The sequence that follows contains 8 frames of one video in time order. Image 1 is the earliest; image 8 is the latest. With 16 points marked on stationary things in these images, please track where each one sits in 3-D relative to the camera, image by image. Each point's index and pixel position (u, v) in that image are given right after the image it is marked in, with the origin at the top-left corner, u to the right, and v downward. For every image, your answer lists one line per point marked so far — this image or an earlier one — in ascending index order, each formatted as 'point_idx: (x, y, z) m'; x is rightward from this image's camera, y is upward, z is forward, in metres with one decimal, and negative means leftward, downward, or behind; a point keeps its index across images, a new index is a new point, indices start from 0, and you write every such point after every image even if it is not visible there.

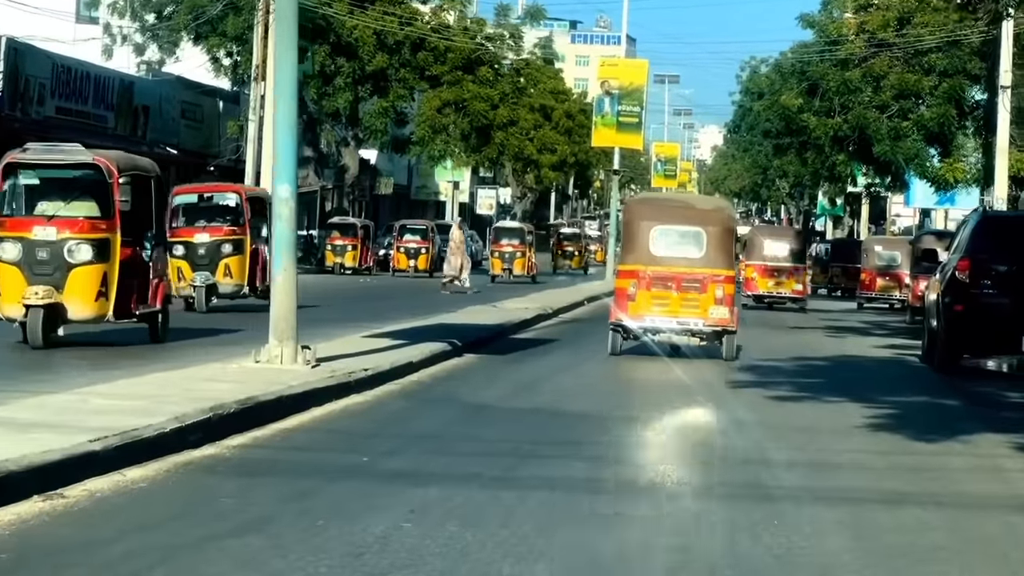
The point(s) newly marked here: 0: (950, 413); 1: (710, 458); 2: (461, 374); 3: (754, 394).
0: (+2.9, -0.8, +14.1) m
1: (+1.0, -0.8, +10.4) m
2: (-0.4, -0.6, +15.6) m
3: (+1.8, -0.8, +15.5) m
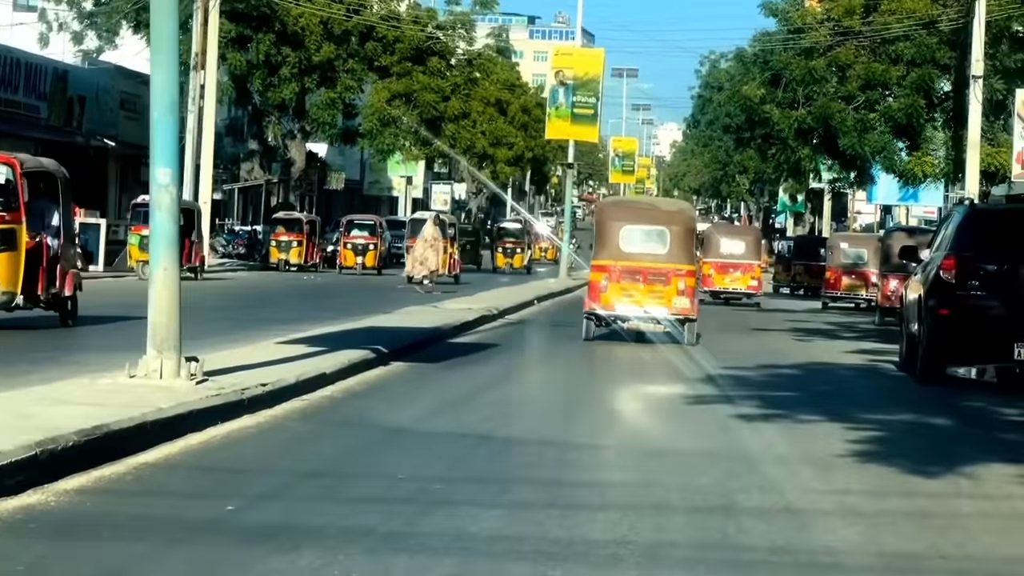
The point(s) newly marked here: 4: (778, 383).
0: (+2.5, -0.8, +12.2) m
1: (+0.6, -0.9, +8.4) m
2: (-0.8, -0.6, +13.6) m
3: (+1.3, -0.8, +13.6) m
4: (+2.0, -0.7, +16.4) m
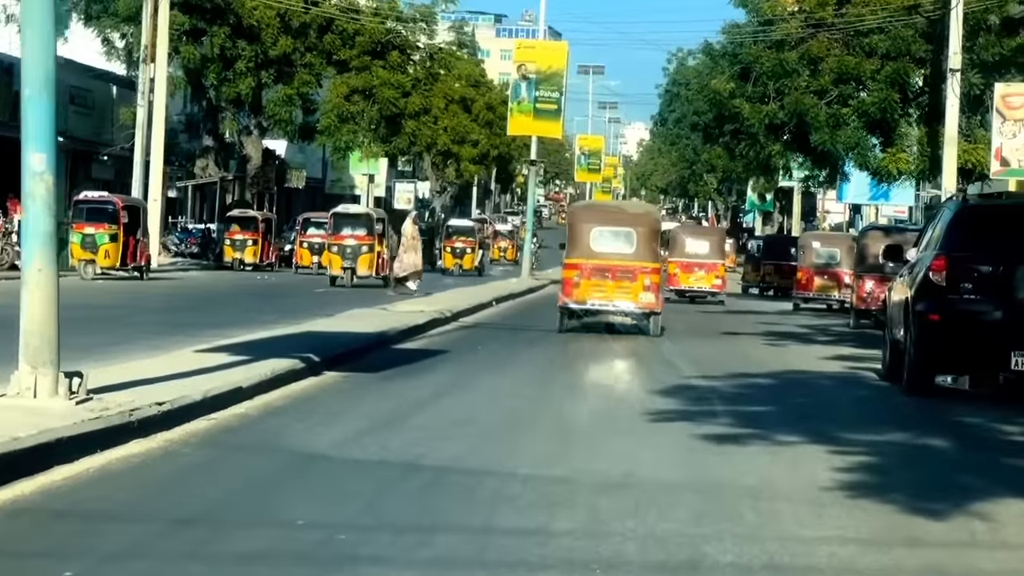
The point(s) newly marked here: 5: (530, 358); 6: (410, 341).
0: (+2.1, -0.9, +10.6) m
1: (+0.3, -0.9, +6.8) m
2: (-1.2, -0.7, +12.0) m
3: (+1.0, -0.8, +12.0) m
4: (+1.7, -0.8, +14.8) m
5: (+0.2, -0.6, +19.4) m
6: (-0.9, -0.5, +19.8) m
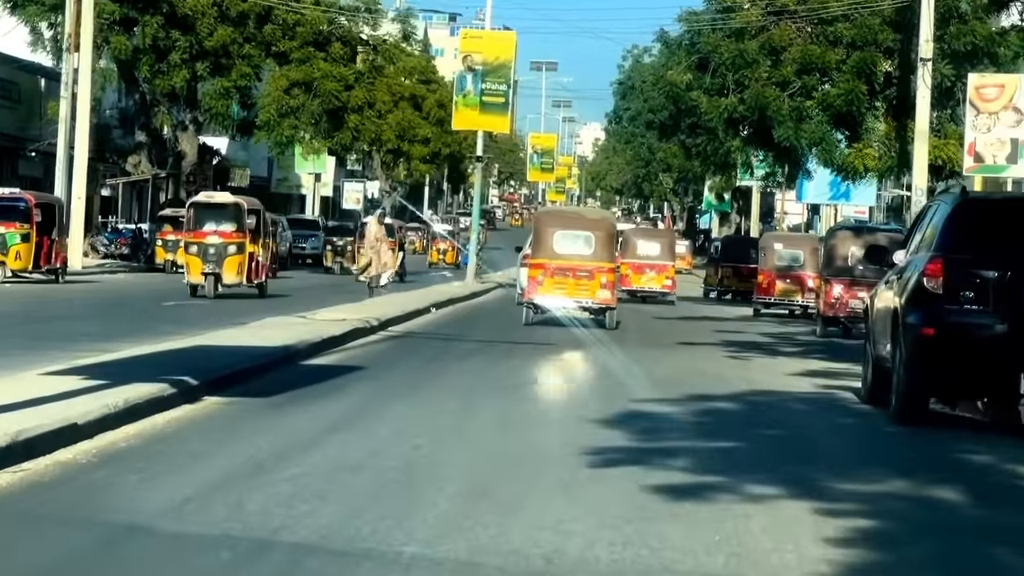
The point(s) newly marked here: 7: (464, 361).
0: (+1.7, -0.9, +8.3) m
1: (0.0, -0.9, +4.4) m
2: (-1.6, -0.7, +9.5) m
3: (+0.5, -0.8, +9.6) m
4: (+1.2, -0.8, +12.4) m
5: (-0.4, -0.7, +17.0) m
6: (-1.5, -0.5, +17.3) m
7: (-0.4, -0.7, +19.0) m
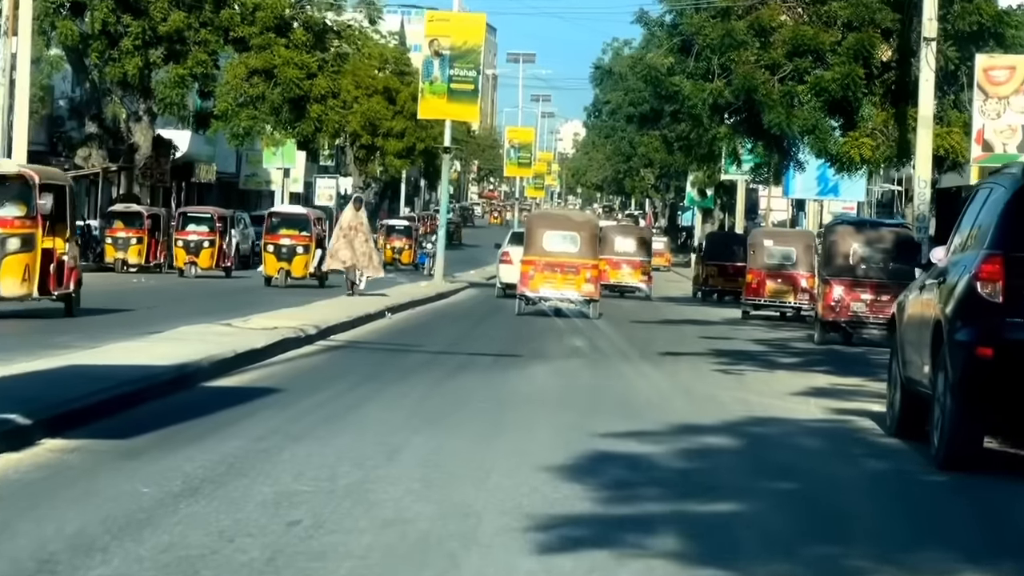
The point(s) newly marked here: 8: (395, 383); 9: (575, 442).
0: (+1.5, -1.0, +5.4) m
1: (-0.2, -1.0, +1.5) m
2: (-1.9, -0.8, +6.6) m
3: (+0.3, -0.9, +6.7) m
4: (+0.9, -0.8, +9.5) m
5: (-0.7, -0.7, +14.1) m
6: (-1.9, -0.6, +14.4) m
7: (-0.8, -0.7, +16.1) m
8: (-0.8, -0.7, +15.3) m
9: (+0.3, -0.8, +11.1) m
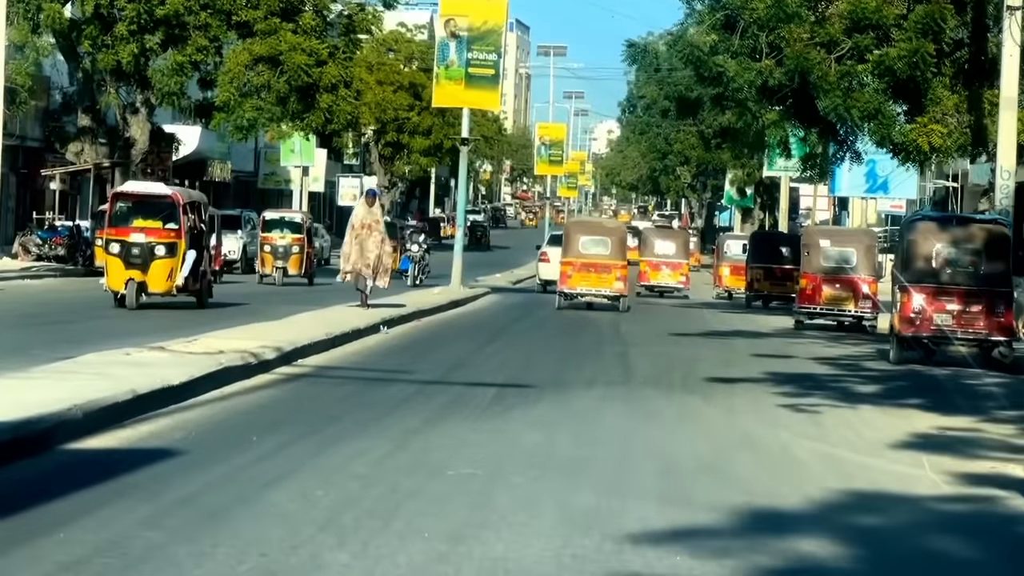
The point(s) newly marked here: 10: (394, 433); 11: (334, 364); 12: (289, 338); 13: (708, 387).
0: (+1.3, -1.0, +1.3) m
1: (-0.4, -1.0, -2.5) m
2: (-2.0, -0.8, +2.6) m
3: (+0.1, -1.0, +2.6) m
4: (+0.8, -0.9, +5.5) m
5: (-0.8, -0.8, +10.1) m
6: (-1.9, -0.7, +10.4) m
7: (-0.8, -0.8, +12.1) m
8: (-0.8, -0.8, +11.3) m
9: (+0.3, -0.9, +7.0) m
10: (-0.6, -0.8, +11.3) m
11: (-1.3, -0.6, +16.3) m
12: (-1.8, -0.4, +17.4) m
13: (+1.5, -0.8, +16.6) m
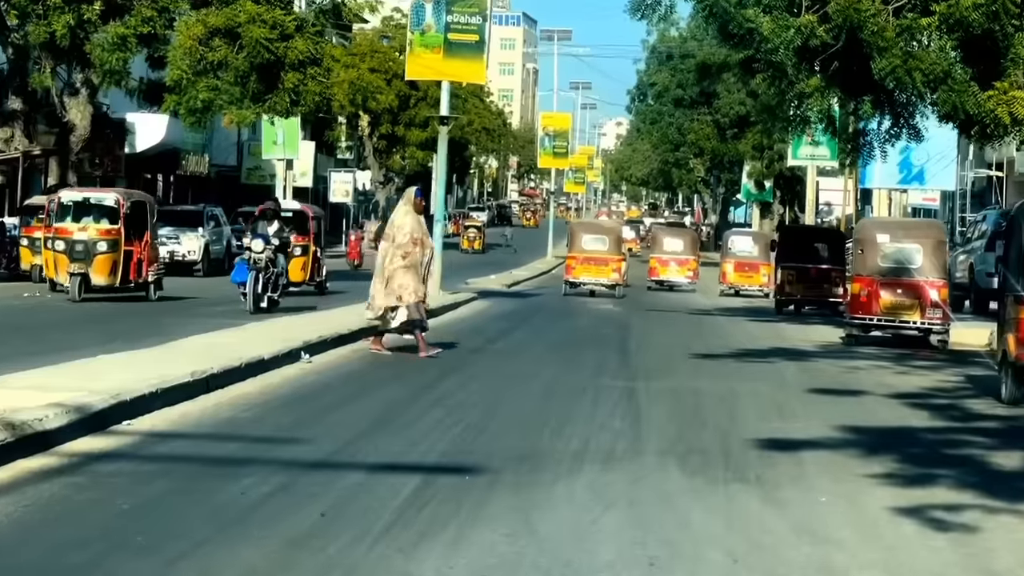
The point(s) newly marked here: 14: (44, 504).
0: (+1.0, -1.1, -4.7) m
1: (-0.8, -1.2, -8.5) m
2: (-2.4, -1.0, -3.4) m
3: (-0.2, -1.1, -3.4) m
4: (+0.4, -1.0, -0.5) m
5: (-1.1, -0.9, +4.1) m
6: (-2.2, -0.8, +4.4) m
7: (-1.1, -0.9, +6.1) m
8: (-1.1, -0.9, +5.3) m
9: (-0.1, -1.0, +1.0) m
10: (-0.9, -0.9, +5.3) m
11: (-1.6, -0.7, +10.3) m
12: (-2.1, -0.5, +11.4) m
13: (+1.3, -0.9, +10.6) m
14: (-1.8, -0.8, +7.7) m
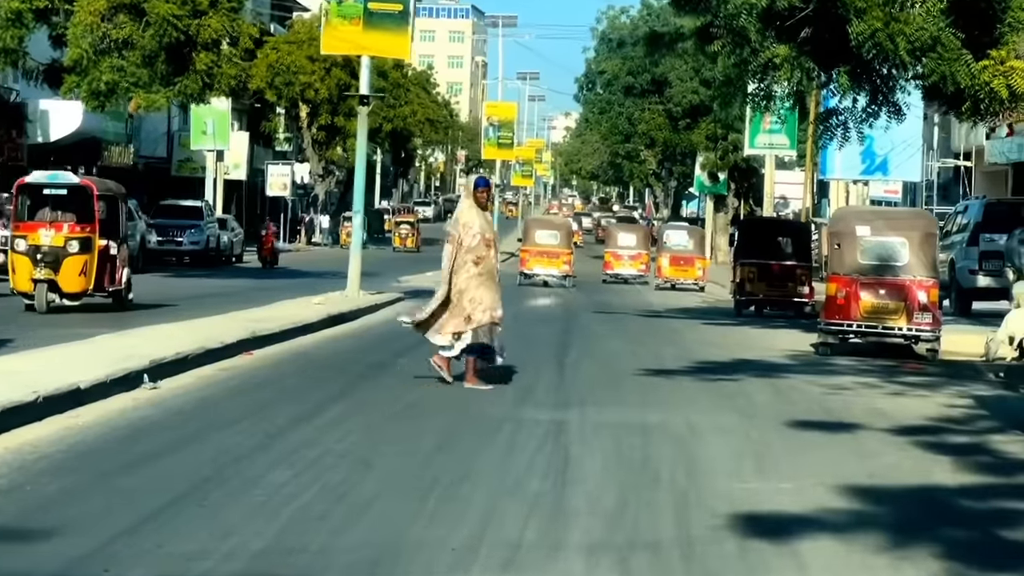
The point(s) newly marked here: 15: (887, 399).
0: (+0.8, -1.2, -8.2) m
1: (-0.9, -1.2, -12.1) m
2: (-2.5, -1.0, -7.0) m
3: (-0.4, -1.2, -6.9) m
4: (+0.2, -1.1, -4.1) m
5: (-1.4, -1.0, +0.5) m
6: (-2.5, -0.8, +0.8) m
7: (-1.5, -0.9, +2.5) m
8: (-1.5, -1.0, +1.7) m
9: (-0.3, -1.1, -2.5) m
10: (-1.3, -1.0, +1.7) m
11: (-2.1, -0.7, +6.7) m
12: (-2.6, -0.6, +7.8) m
13: (+0.8, -0.9, +7.1) m
14: (-2.2, -0.8, +4.1) m
15: (+2.7, -0.8, +15.2) m
